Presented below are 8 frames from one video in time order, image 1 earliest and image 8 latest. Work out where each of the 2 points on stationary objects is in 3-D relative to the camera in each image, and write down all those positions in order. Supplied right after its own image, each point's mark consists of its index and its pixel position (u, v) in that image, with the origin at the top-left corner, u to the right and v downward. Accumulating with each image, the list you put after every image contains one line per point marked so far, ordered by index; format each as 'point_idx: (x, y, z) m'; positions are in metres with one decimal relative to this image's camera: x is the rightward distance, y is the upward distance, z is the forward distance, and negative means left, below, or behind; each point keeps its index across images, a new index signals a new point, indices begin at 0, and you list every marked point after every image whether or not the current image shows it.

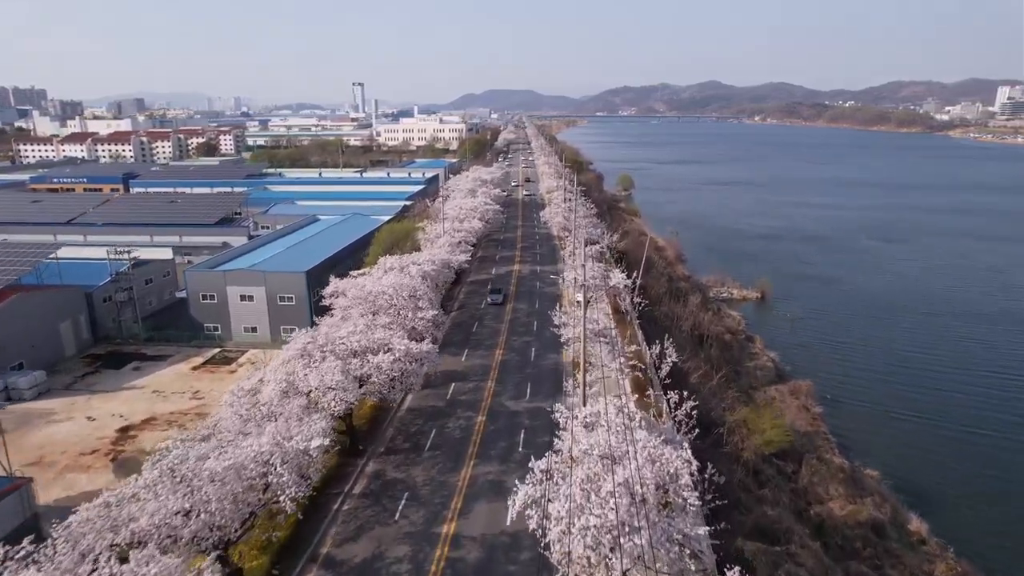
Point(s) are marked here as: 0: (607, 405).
0: (+1.8, -2.3, +11.6) m
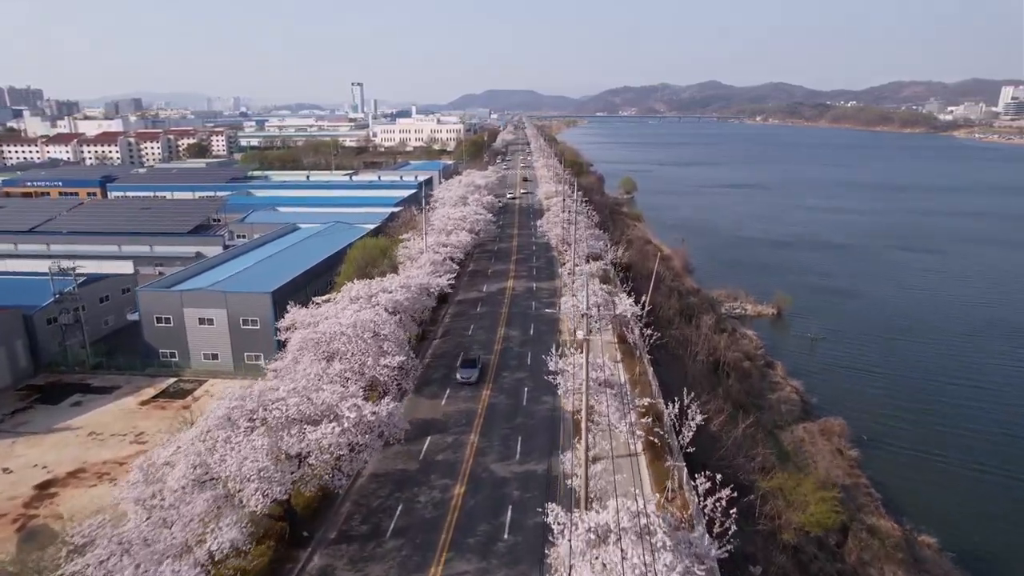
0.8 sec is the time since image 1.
0: (+1.5, -3.1, +8.7) m
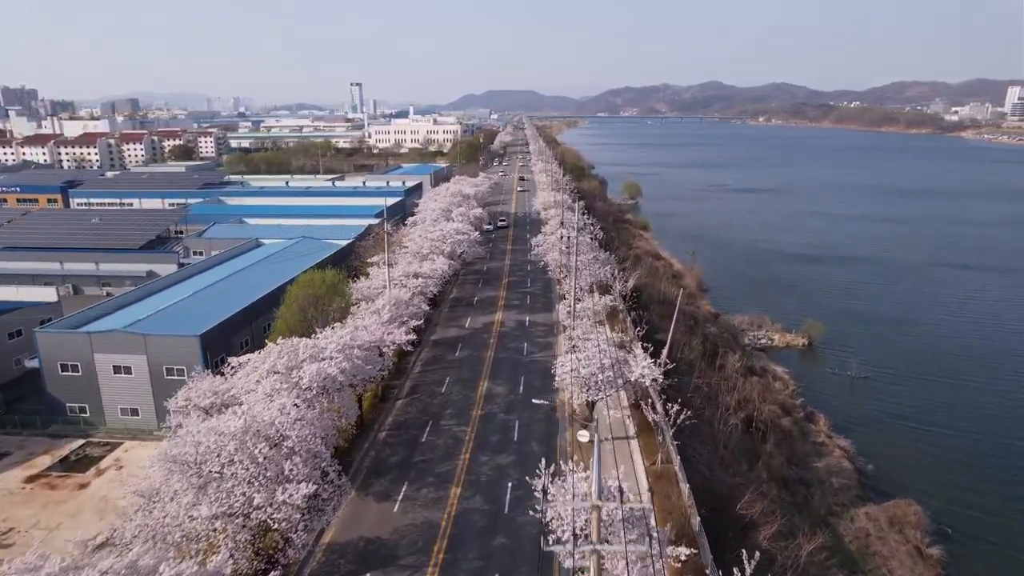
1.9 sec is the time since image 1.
0: (+1.0, -4.4, +4.2) m
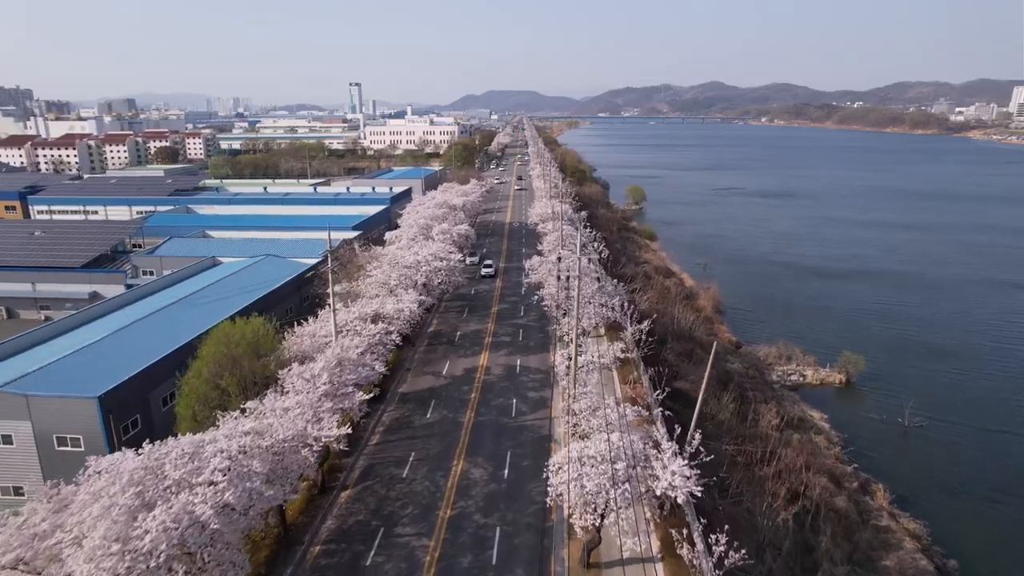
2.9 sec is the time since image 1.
0: (+0.6, -5.6, +0.2) m
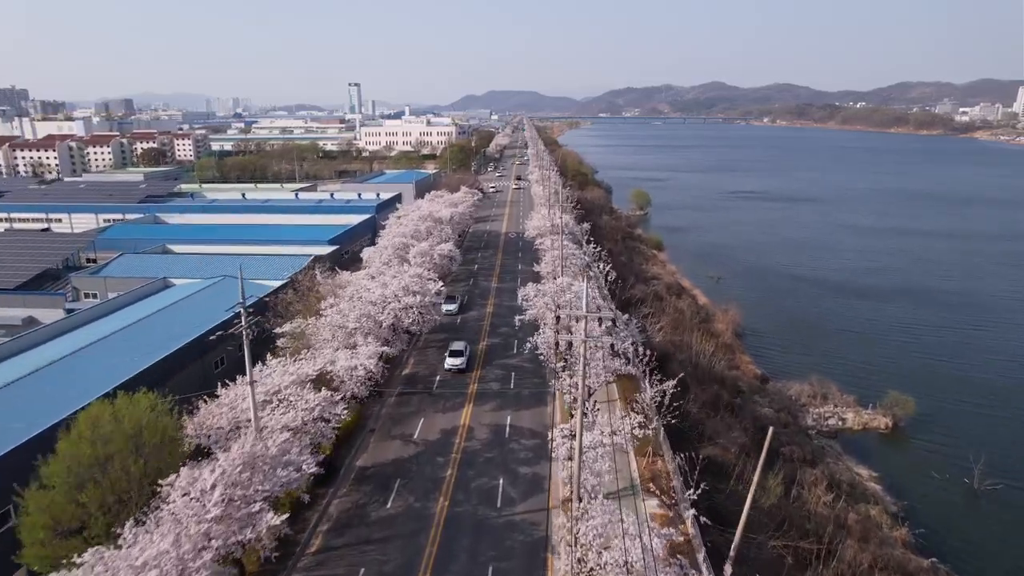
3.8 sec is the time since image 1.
0: (+0.3, -6.6, -3.4) m
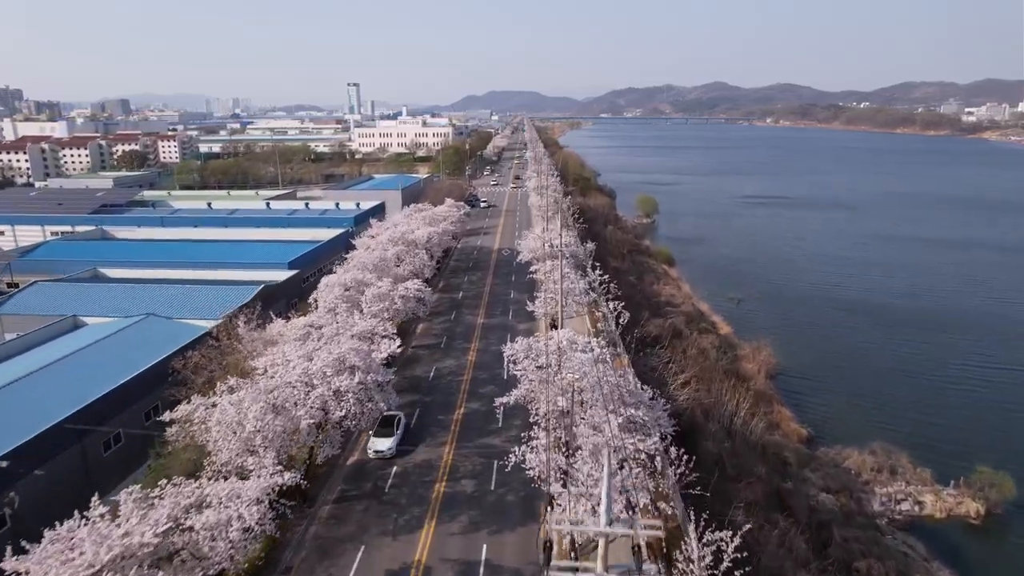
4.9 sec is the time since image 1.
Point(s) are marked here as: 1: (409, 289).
0: (-0.1, -8.0, -8.1) m
1: (-3.0, -0.1, +17.2) m
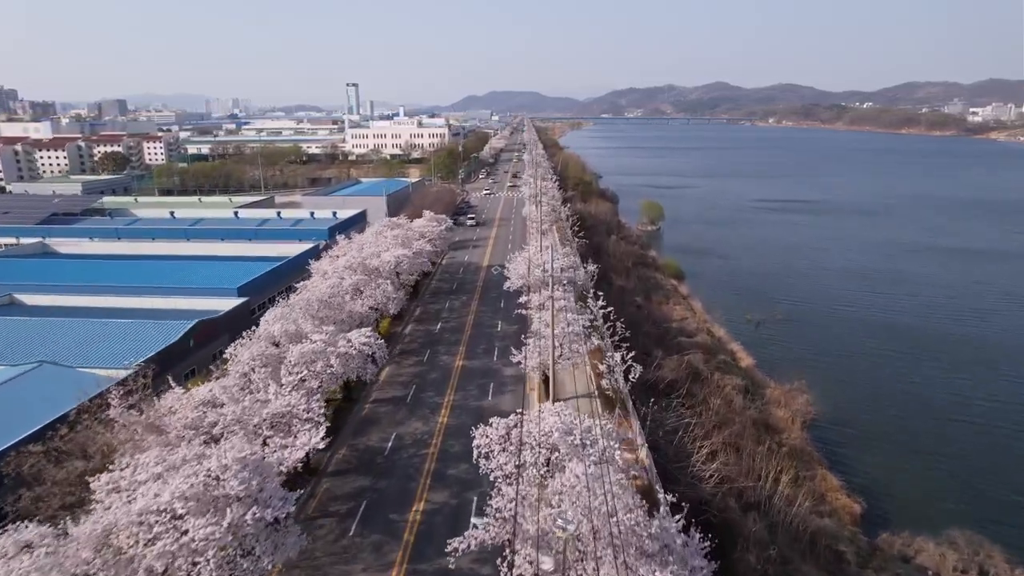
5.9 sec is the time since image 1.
0: (-0.6, -9.1, -12.1) m
1: (-3.5, -1.2, +13.2) m
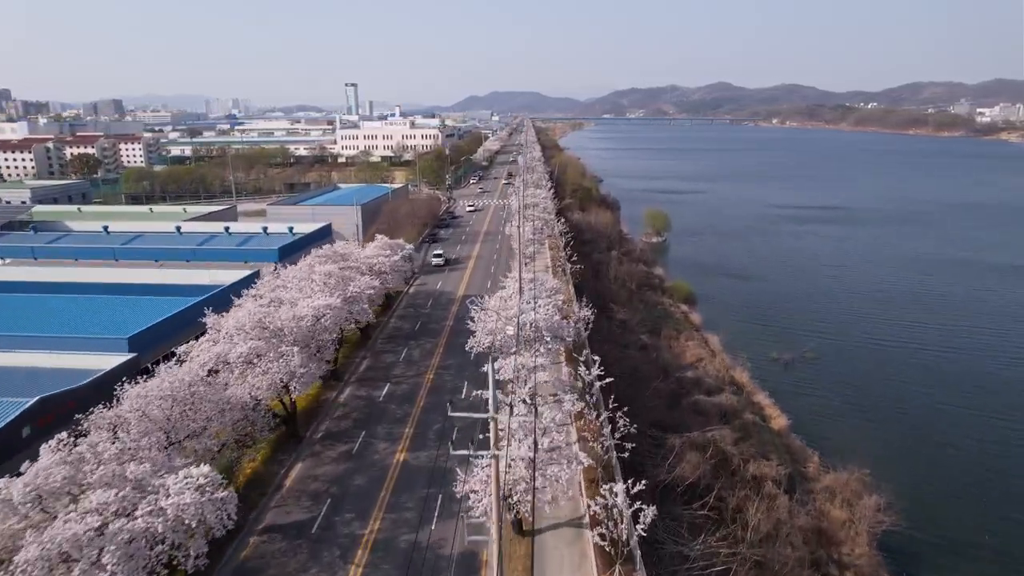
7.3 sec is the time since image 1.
0: (-1.6, -10.6, -17.4) m
1: (-4.4, -2.7, +7.9) m
